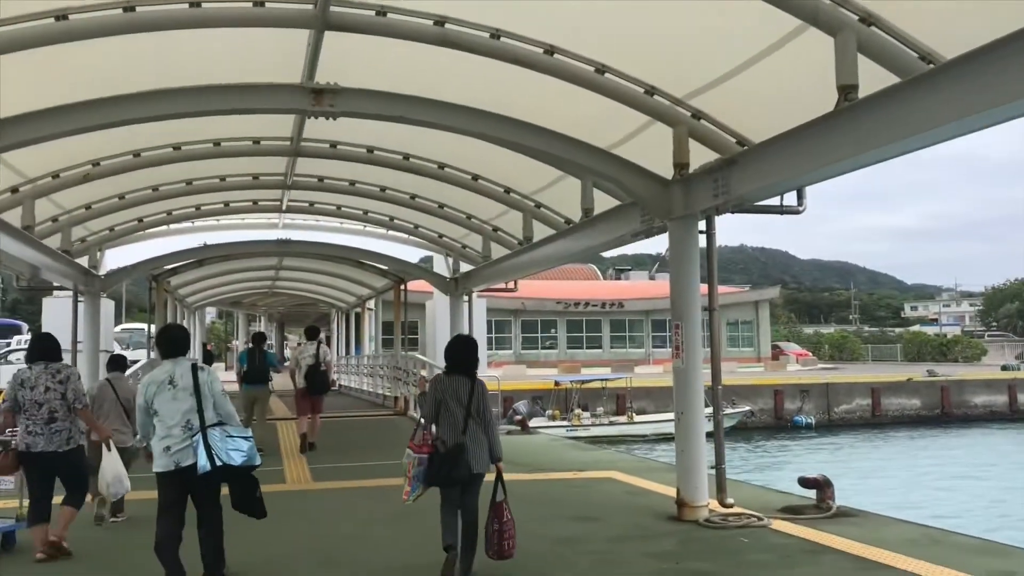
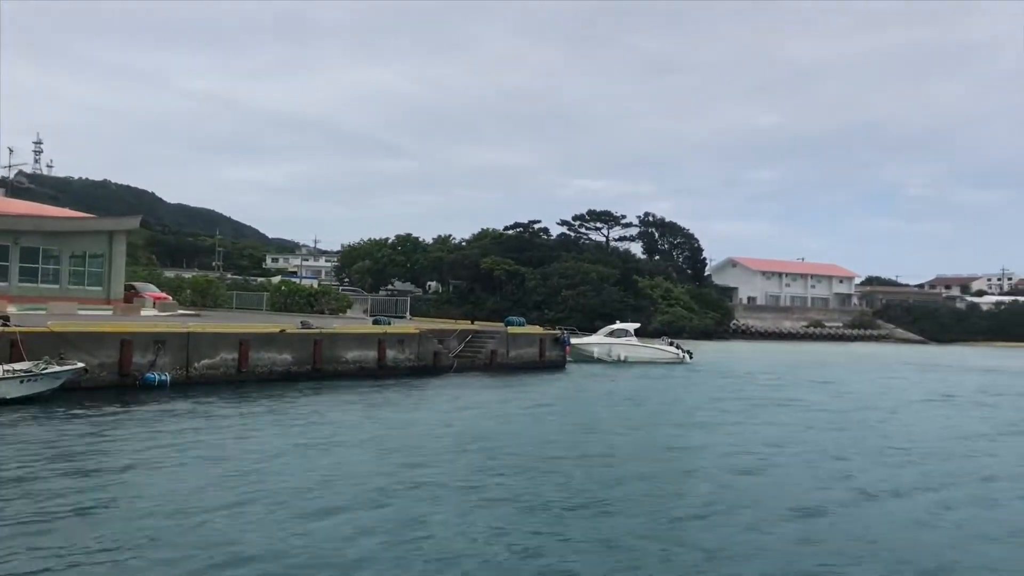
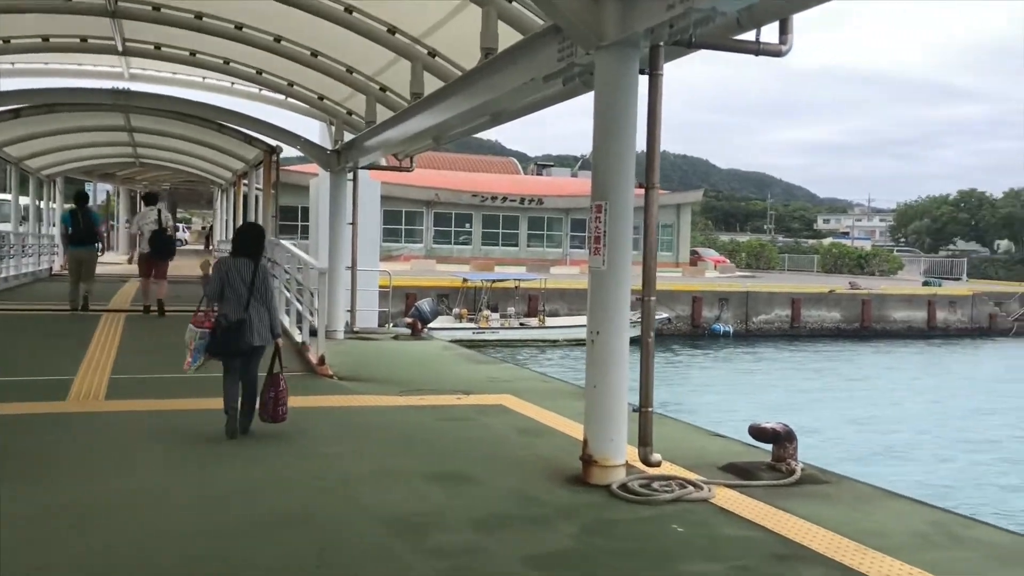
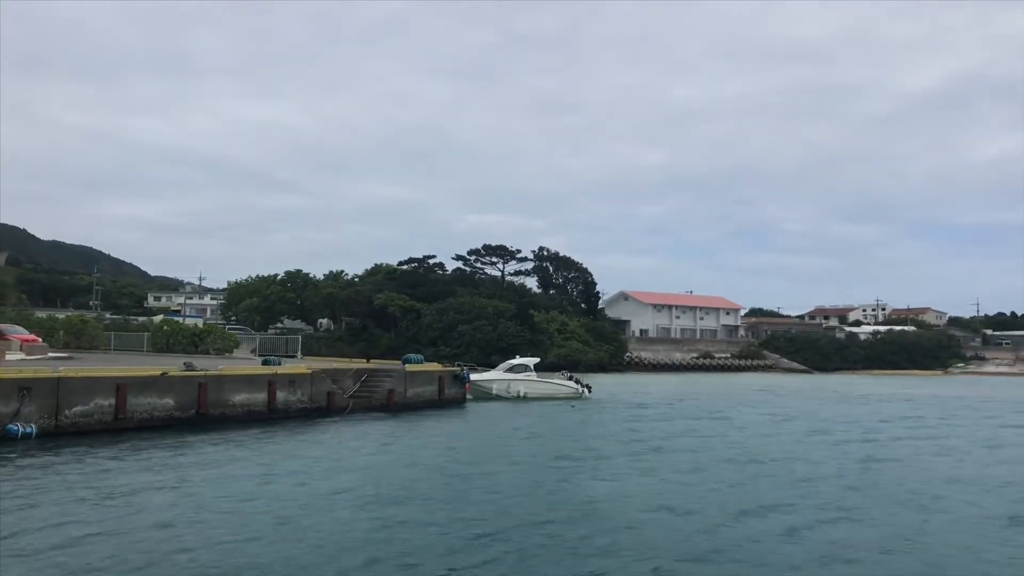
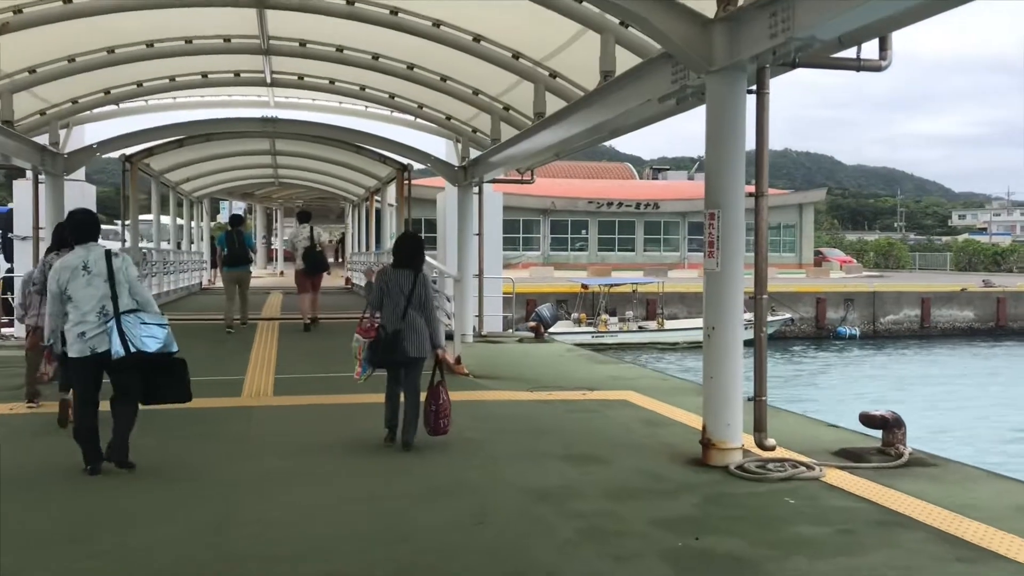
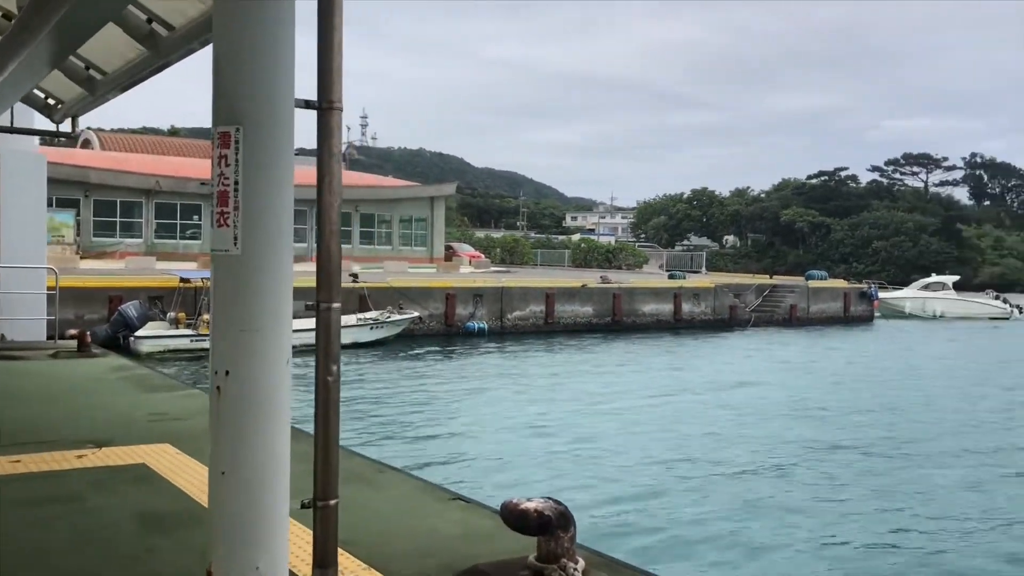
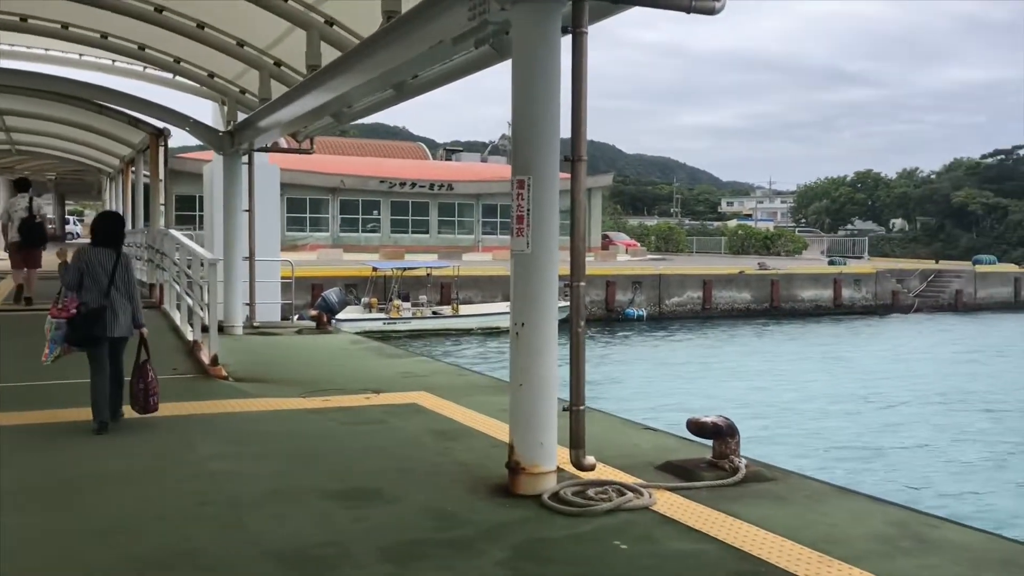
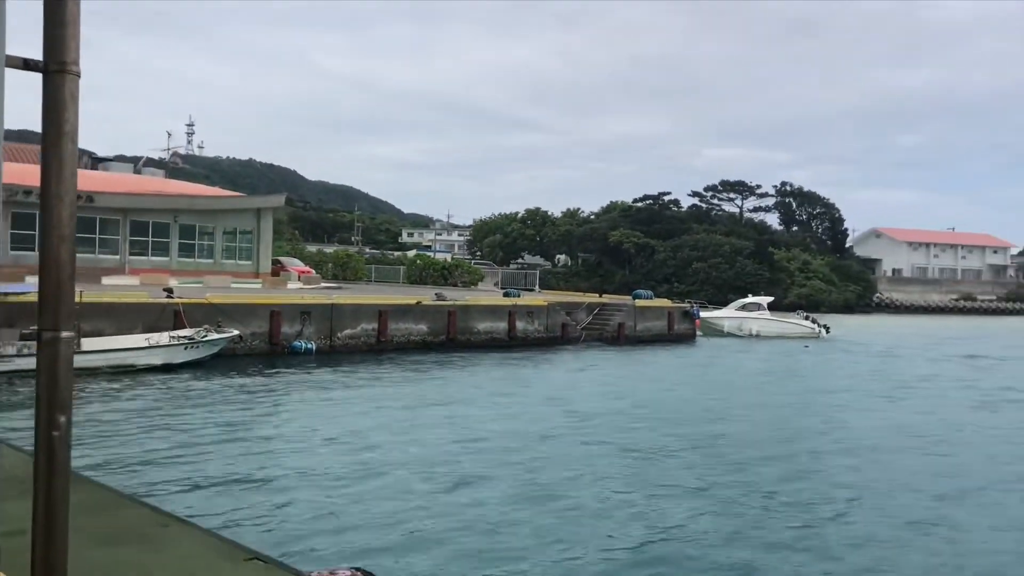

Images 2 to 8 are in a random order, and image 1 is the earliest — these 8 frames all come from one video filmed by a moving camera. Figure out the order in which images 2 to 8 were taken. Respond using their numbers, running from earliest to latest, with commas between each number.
5, 3, 7, 6, 8, 2, 4
